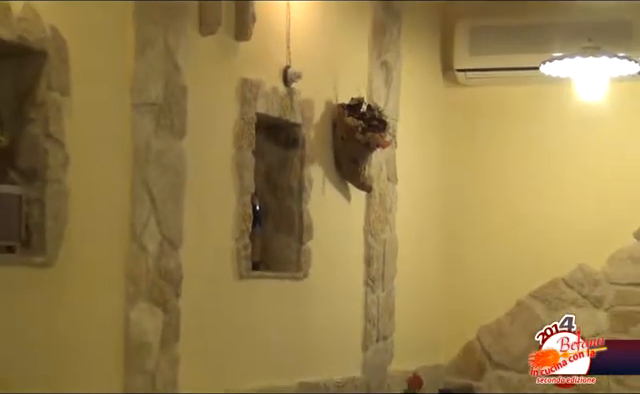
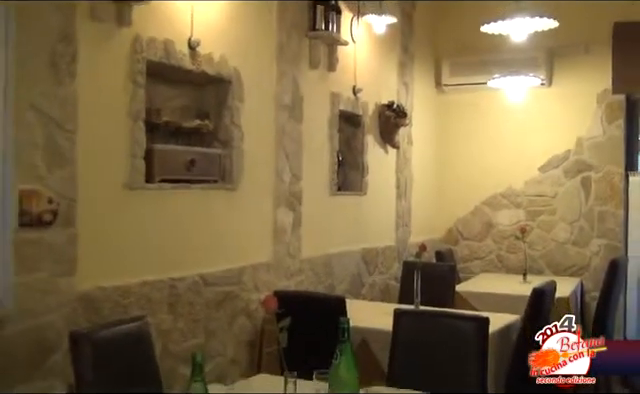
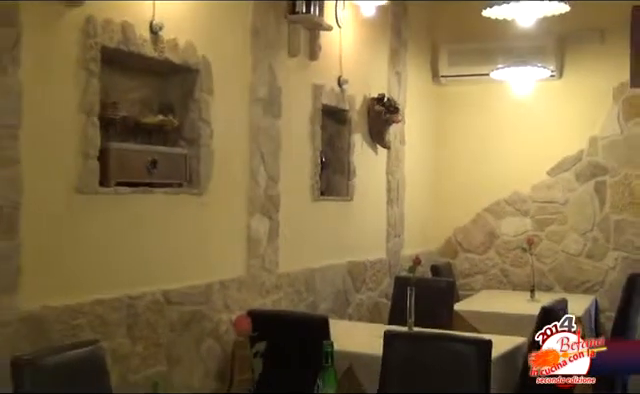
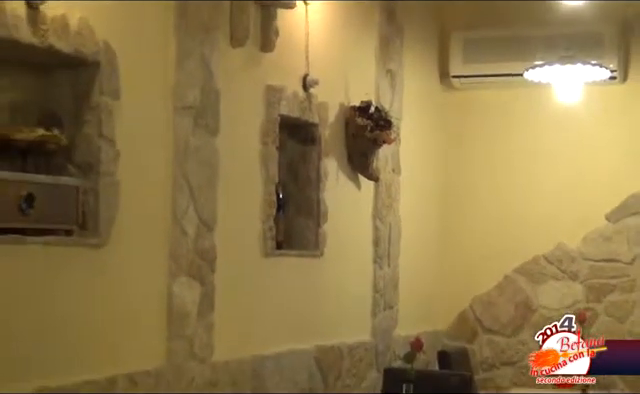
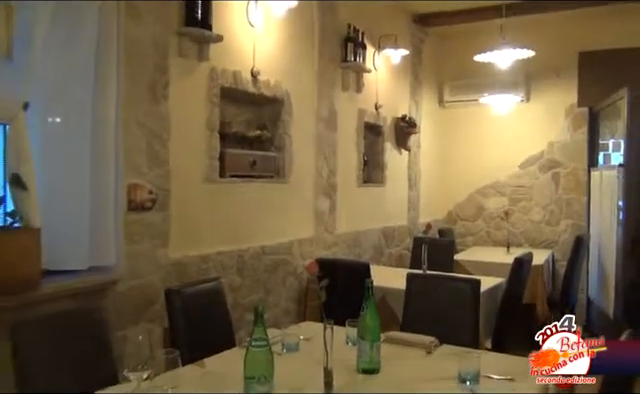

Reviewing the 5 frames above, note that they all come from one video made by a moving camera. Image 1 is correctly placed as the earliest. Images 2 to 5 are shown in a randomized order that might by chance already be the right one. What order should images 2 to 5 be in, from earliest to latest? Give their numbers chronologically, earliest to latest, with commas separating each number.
4, 3, 2, 5
